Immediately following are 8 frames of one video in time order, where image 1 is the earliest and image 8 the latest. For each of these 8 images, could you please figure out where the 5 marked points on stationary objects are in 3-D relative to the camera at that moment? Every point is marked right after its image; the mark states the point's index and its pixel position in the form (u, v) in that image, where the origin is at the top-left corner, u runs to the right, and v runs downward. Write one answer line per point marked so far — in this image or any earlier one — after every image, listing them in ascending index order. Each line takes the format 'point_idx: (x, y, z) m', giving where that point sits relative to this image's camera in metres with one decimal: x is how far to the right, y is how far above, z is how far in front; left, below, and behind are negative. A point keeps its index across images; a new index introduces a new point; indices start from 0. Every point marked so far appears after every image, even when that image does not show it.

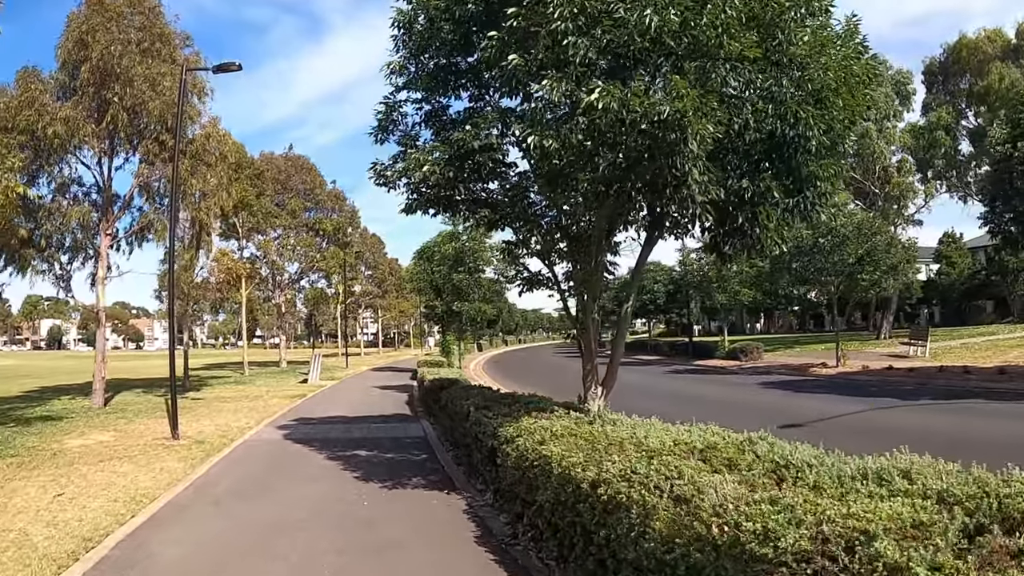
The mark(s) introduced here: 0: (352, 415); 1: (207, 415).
0: (-2.9, -2.4, +14.5) m
1: (-6.2, -2.6, +15.9) m
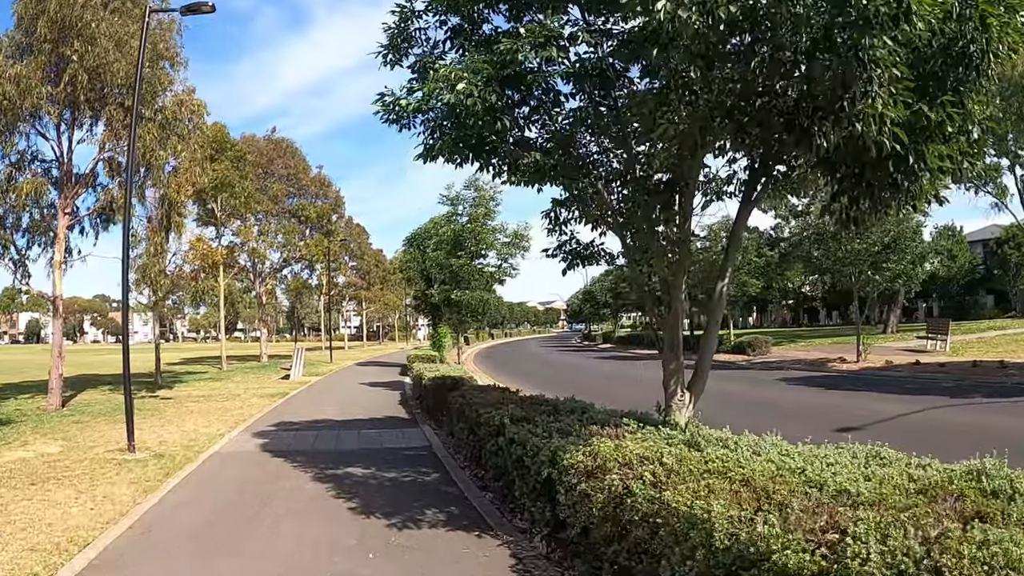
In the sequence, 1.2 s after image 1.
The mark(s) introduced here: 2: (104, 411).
0: (-2.7, -2.1, +12.6) m
1: (-5.9, -2.3, +13.9) m
2: (-8.2, -2.5, +15.8) m
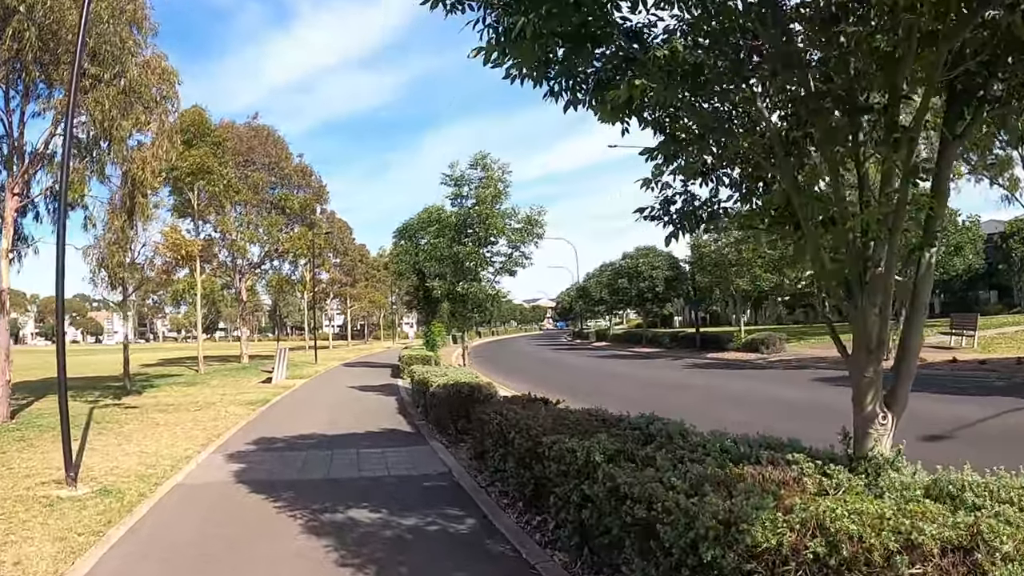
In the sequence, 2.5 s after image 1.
0: (-2.3, -2.0, +10.5) m
1: (-5.6, -2.2, +11.7) m
2: (-7.9, -2.4, +13.7) m
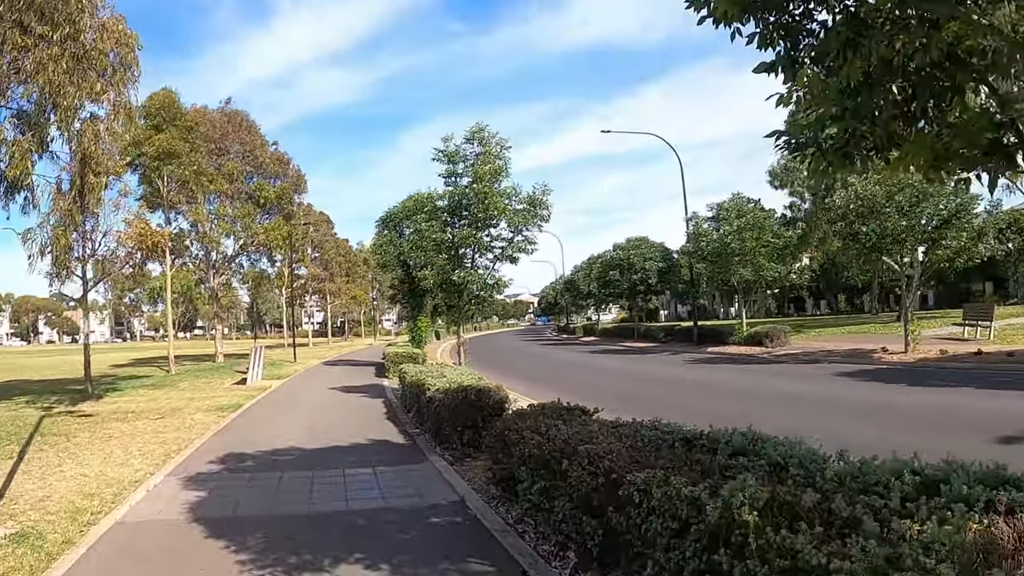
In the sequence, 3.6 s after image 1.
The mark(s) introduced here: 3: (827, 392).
0: (-2.2, -1.8, +8.9) m
1: (-5.5, -2.1, +10.0) m
2: (-7.8, -2.2, +11.9) m
3: (+7.6, -2.5, +19.0) m
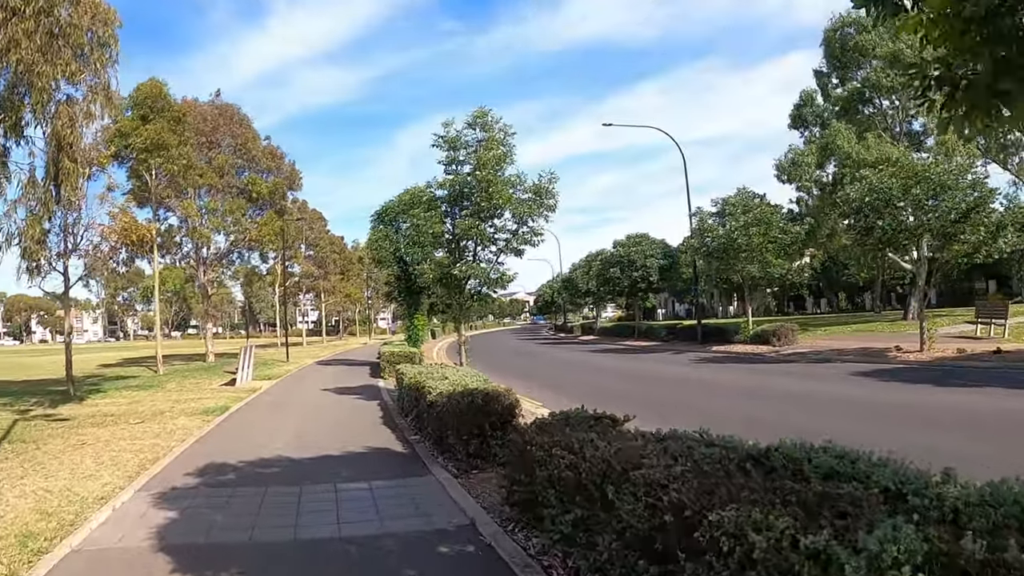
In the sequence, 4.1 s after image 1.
0: (-2.1, -1.8, +8.0) m
1: (-5.4, -2.0, +9.1) m
2: (-7.7, -2.2, +11.0) m
3: (+7.6, -2.4, +18.2) m
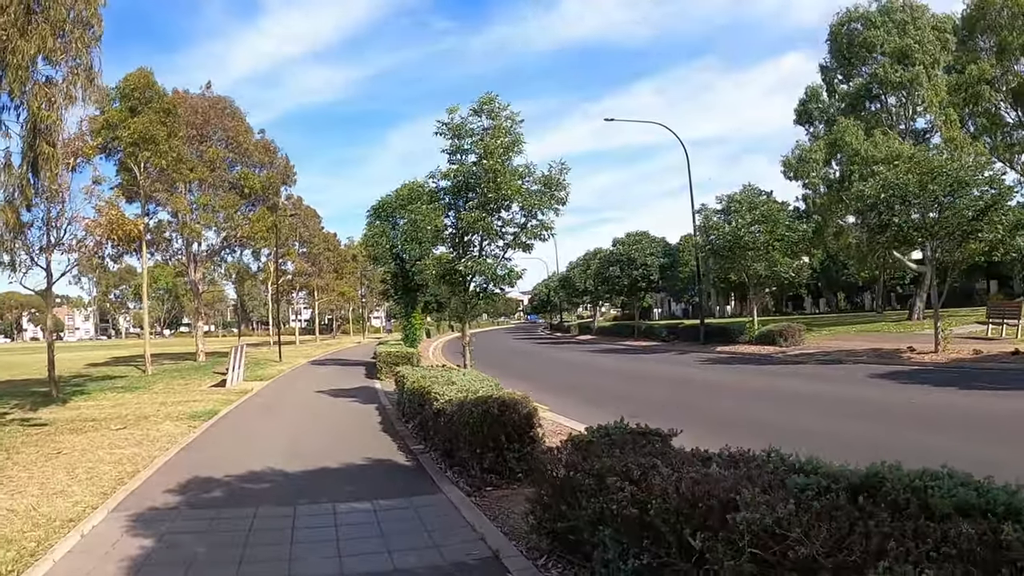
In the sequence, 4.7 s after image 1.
0: (-1.9, -1.7, +7.2) m
1: (-5.2, -2.0, +8.3) m
2: (-7.6, -2.1, +10.2) m
3: (+7.7, -2.4, +17.5) m
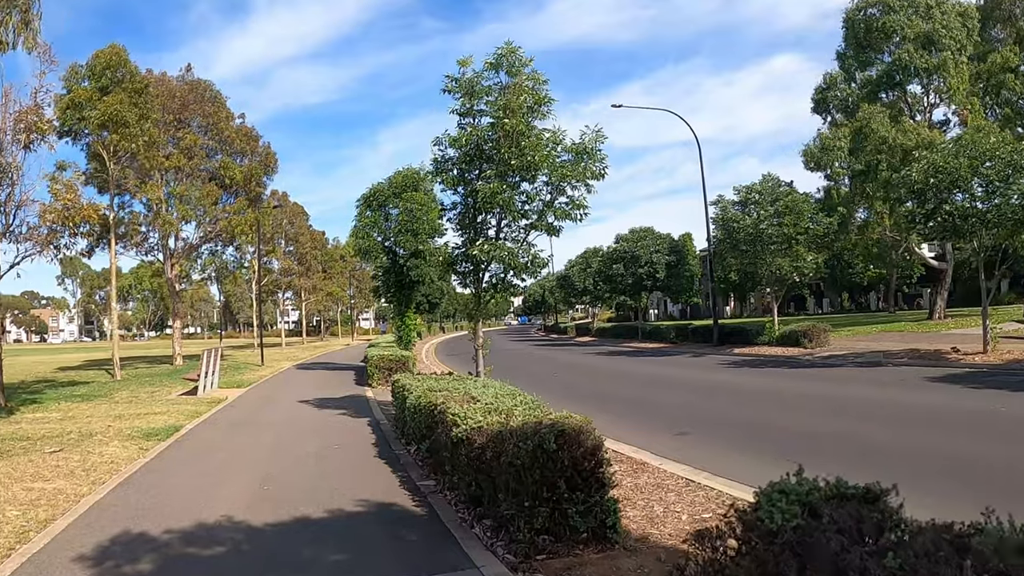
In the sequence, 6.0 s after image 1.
0: (-1.5, -1.6, +5.1) m
1: (-4.9, -1.8, +6.2) m
2: (-7.3, -2.0, +8.0) m
3: (+7.9, -2.3, +15.6) m
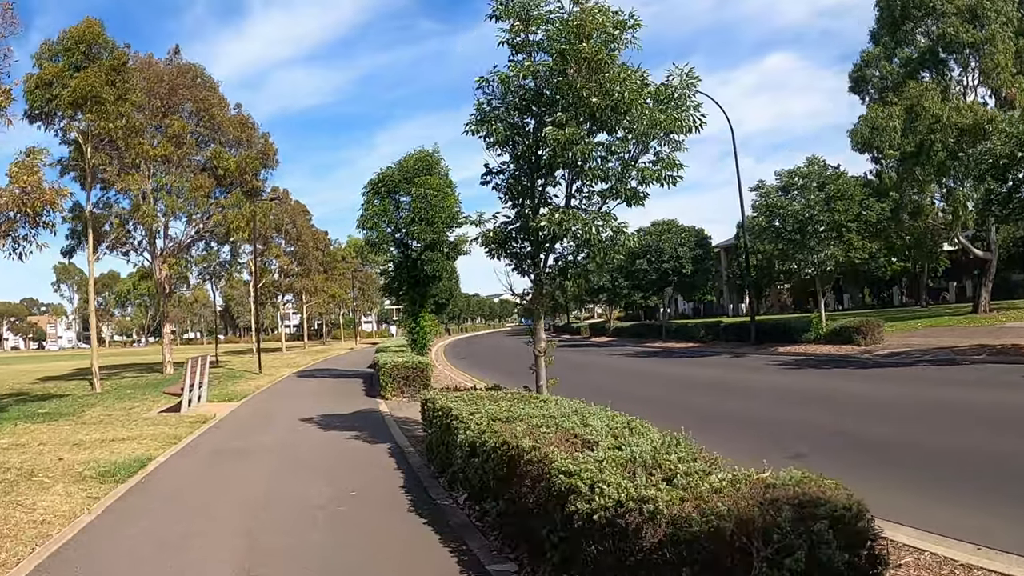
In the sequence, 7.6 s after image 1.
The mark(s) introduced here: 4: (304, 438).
0: (-0.9, -1.5, +2.8) m
1: (-4.2, -1.8, +3.8) m
2: (-6.6, -1.9, +5.6) m
3: (+8.6, -2.1, +13.2) m
4: (-2.7, -1.9, +10.1) m
